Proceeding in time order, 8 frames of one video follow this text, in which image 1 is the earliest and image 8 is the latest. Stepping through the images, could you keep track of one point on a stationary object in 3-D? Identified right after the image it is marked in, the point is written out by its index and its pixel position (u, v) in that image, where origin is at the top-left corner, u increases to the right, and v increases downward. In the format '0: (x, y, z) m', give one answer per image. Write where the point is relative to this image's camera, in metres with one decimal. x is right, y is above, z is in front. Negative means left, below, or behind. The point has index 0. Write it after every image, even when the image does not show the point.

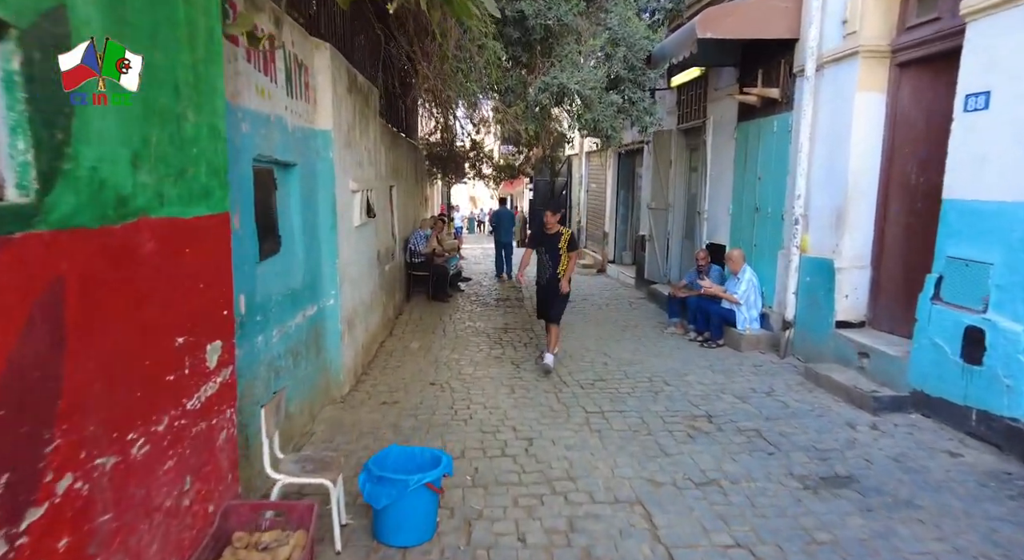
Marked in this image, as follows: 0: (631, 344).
0: (+1.5, -0.8, +7.4) m
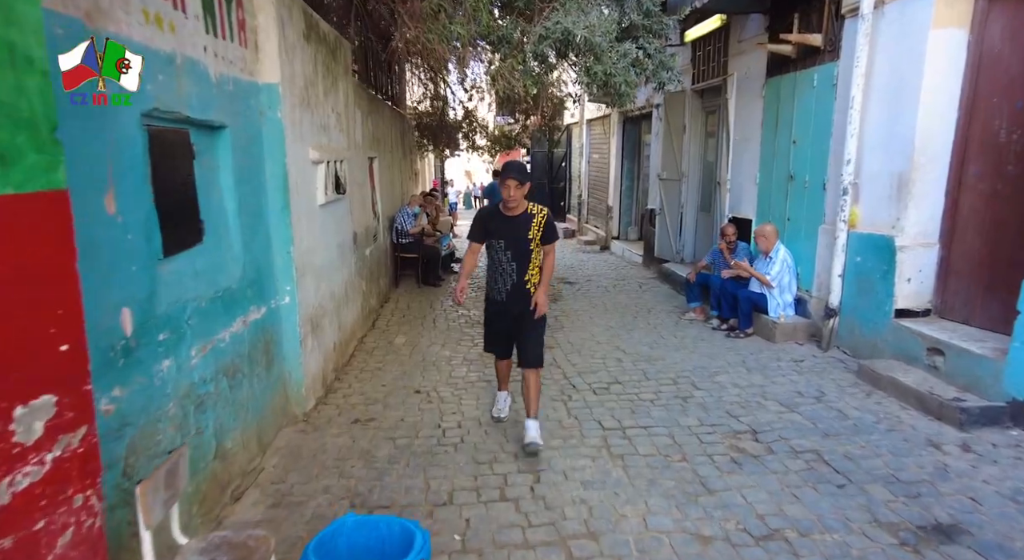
0: (+1.5, -0.6, +6.5) m
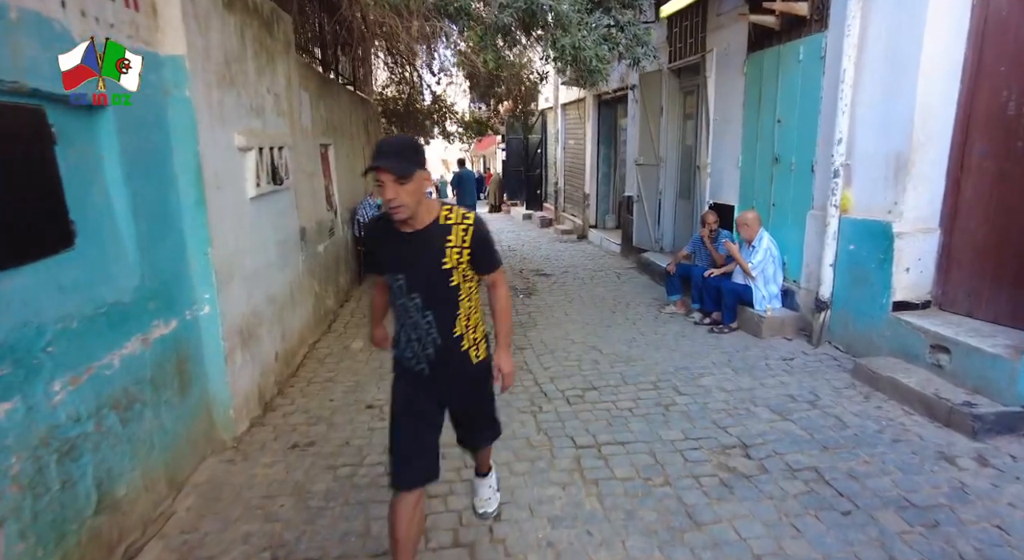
0: (+1.1, -0.5, +6.0) m
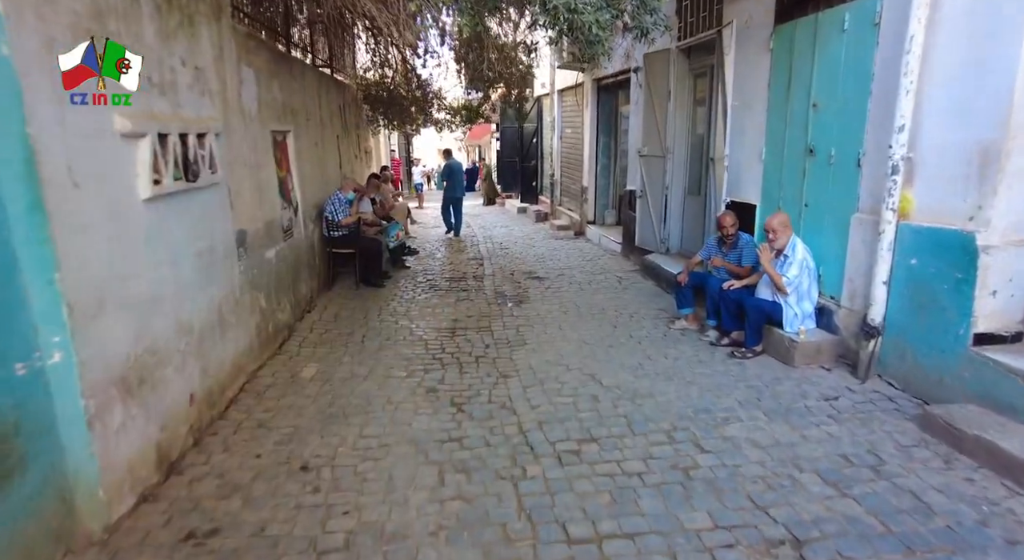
0: (+1.0, -0.6, +5.1) m
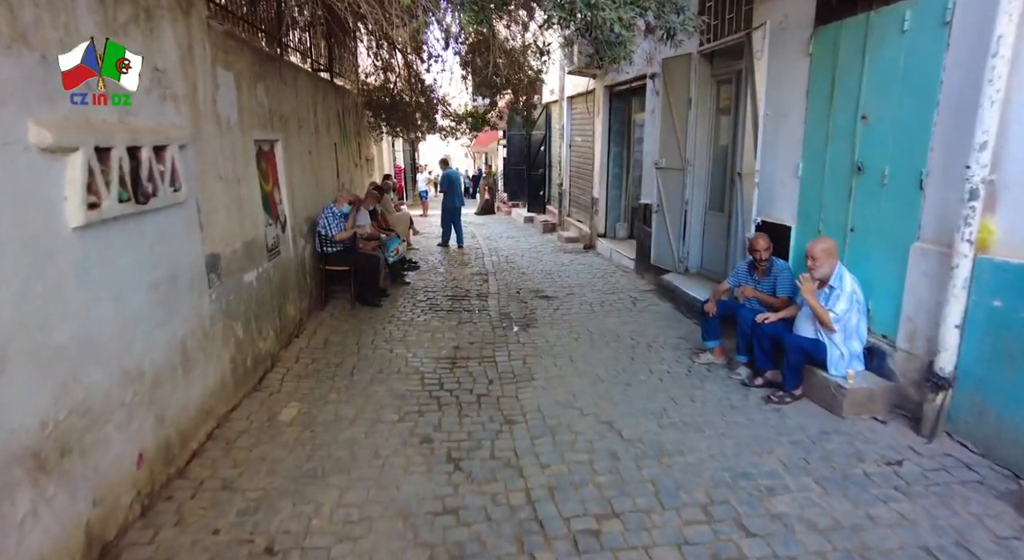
0: (+1.0, -0.9, +4.5) m
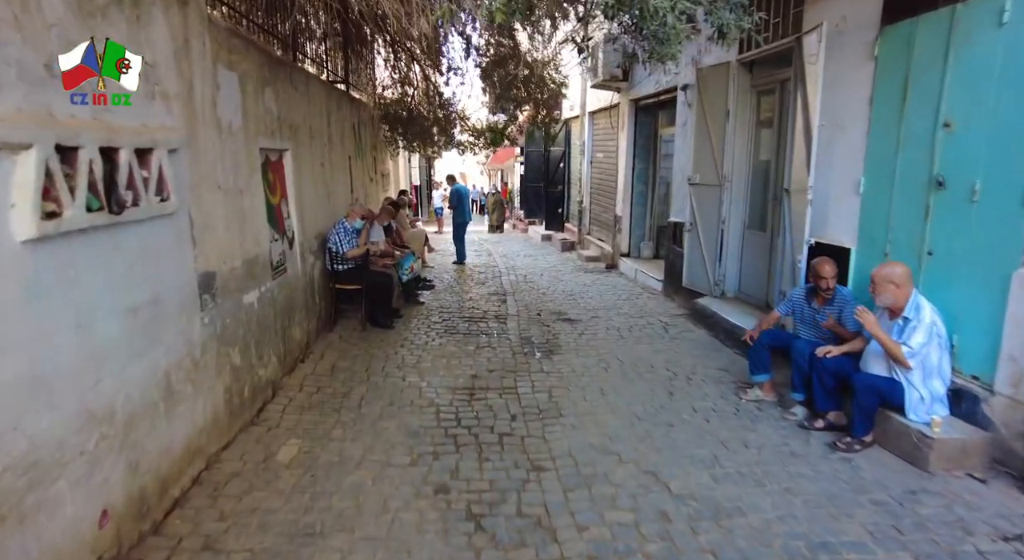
0: (+1.2, -1.1, +4.0) m
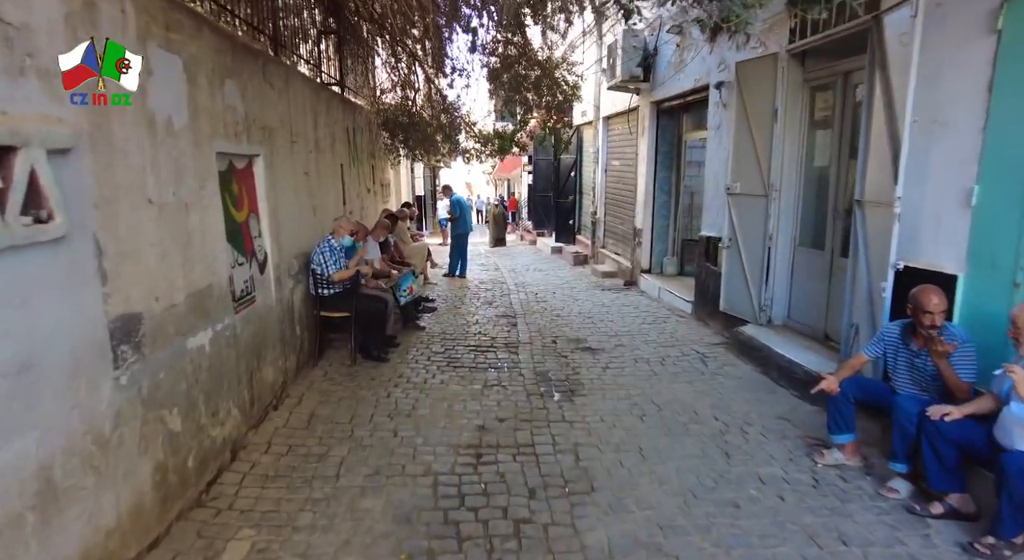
0: (+1.3, -1.3, +3.0) m
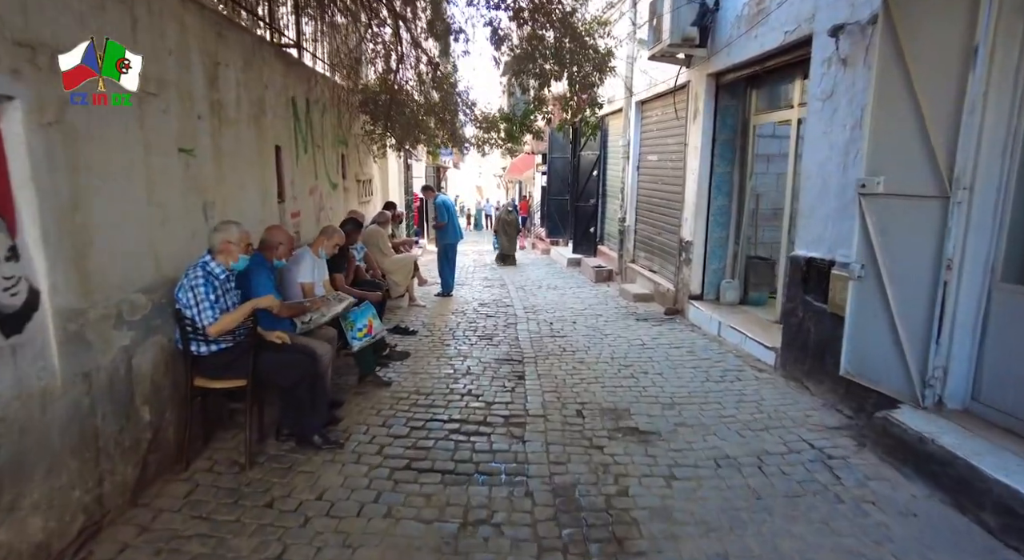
0: (+1.3, -1.6, +0.6) m
